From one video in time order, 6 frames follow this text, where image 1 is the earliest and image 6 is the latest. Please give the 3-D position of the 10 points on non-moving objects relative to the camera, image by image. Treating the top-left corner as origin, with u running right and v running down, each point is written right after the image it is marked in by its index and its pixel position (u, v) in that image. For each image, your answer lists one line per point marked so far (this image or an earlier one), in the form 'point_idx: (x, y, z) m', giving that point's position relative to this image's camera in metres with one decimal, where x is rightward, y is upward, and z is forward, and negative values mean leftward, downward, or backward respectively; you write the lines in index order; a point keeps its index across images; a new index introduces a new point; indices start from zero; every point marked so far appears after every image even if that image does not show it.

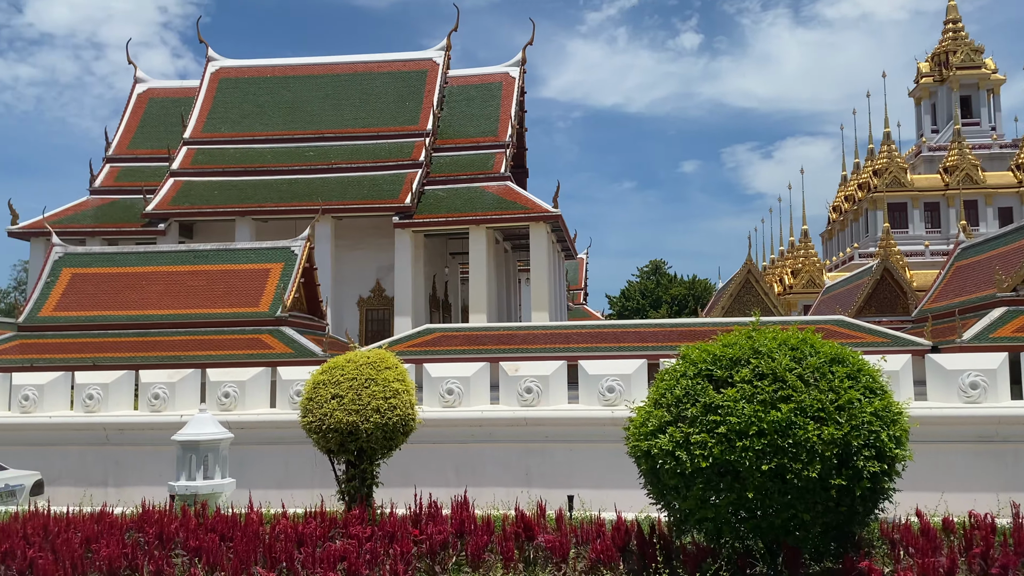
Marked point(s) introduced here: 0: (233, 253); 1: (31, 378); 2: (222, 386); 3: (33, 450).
0: (-5.4, +0.6, +17.7) m
1: (-6.4, -1.2, +12.1) m
2: (-3.7, -1.3, +11.6) m
3: (-6.2, -2.2, +11.9) m
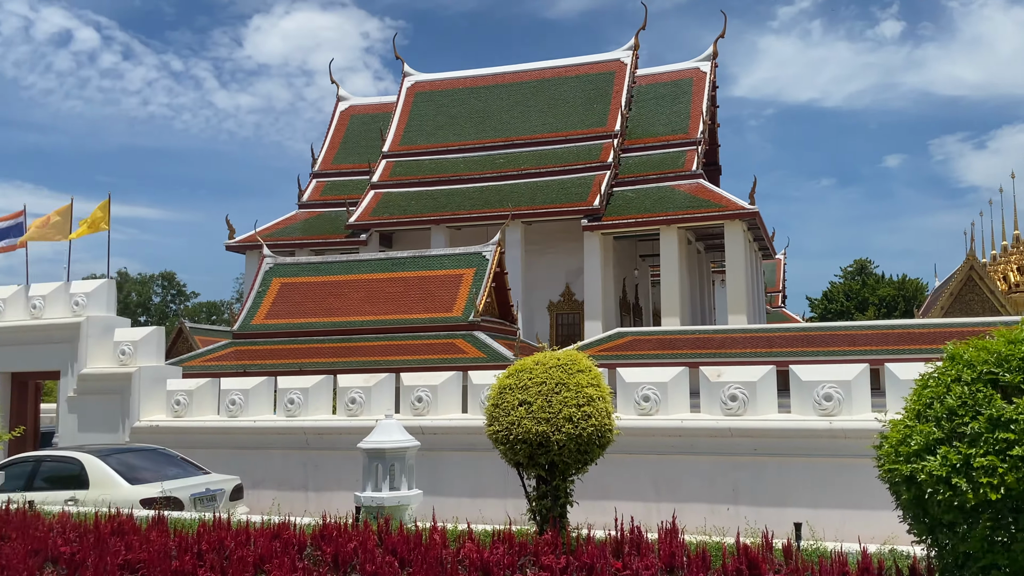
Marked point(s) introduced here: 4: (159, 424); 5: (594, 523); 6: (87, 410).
0: (-1.7, +0.5, +17.9) m
1: (-3.8, -1.3, +12.5) m
2: (-1.2, -1.3, +11.5) m
3: (-3.6, -2.2, +12.3) m
4: (-4.9, -1.9, +12.6) m
5: (+1.0, -2.8, +10.6) m
6: (-6.1, -1.8, +13.1) m
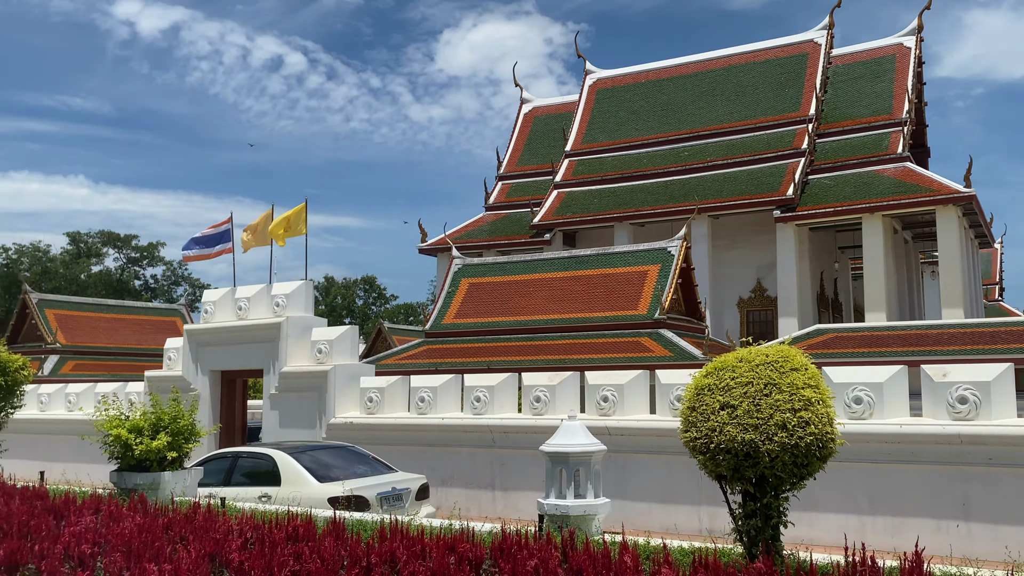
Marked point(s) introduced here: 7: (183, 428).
0: (+1.9, +0.6, +17.4) m
1: (-1.2, -1.3, +12.6) m
2: (+1.1, -1.2, +11.1) m
3: (-1.1, -2.2, +12.3) m
4: (-2.2, -1.9, +12.8) m
5: (+3.1, -2.7, +9.8) m
6: (-3.4, -1.8, +13.6) m
7: (-3.5, -1.5, +9.4) m
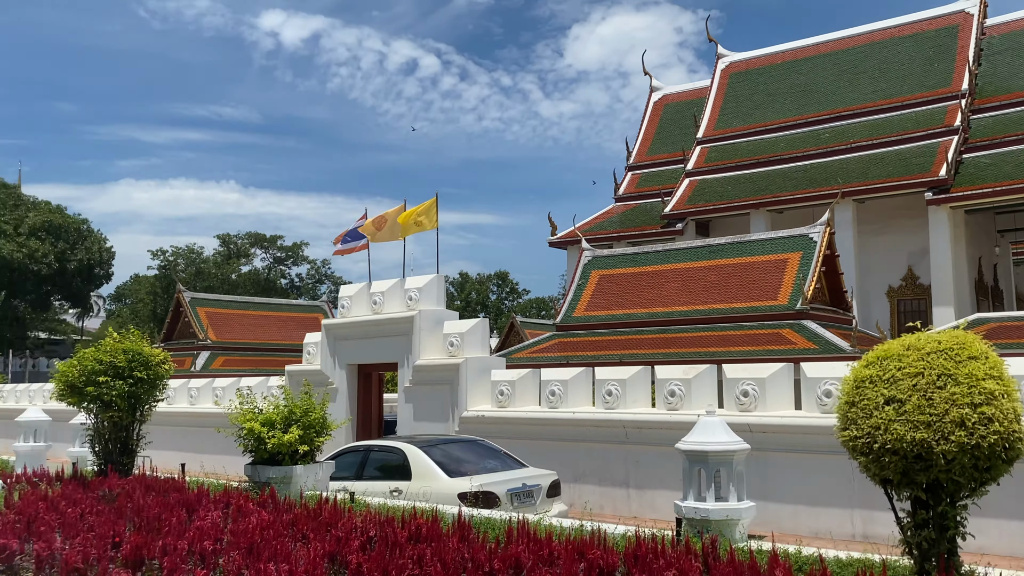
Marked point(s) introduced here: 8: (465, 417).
0: (+4.4, +0.8, +16.6) m
1: (+0.6, -1.2, +12.3) m
2: (+2.7, -1.1, +10.5) m
3: (+0.7, -2.1, +12.1) m
4: (-0.4, -1.8, +12.7) m
5: (+4.5, -2.5, +8.9) m
6: (-1.4, -1.7, +13.6) m
7: (-2.1, -1.4, +9.5) m
8: (-0.7, -1.8, +12.9) m
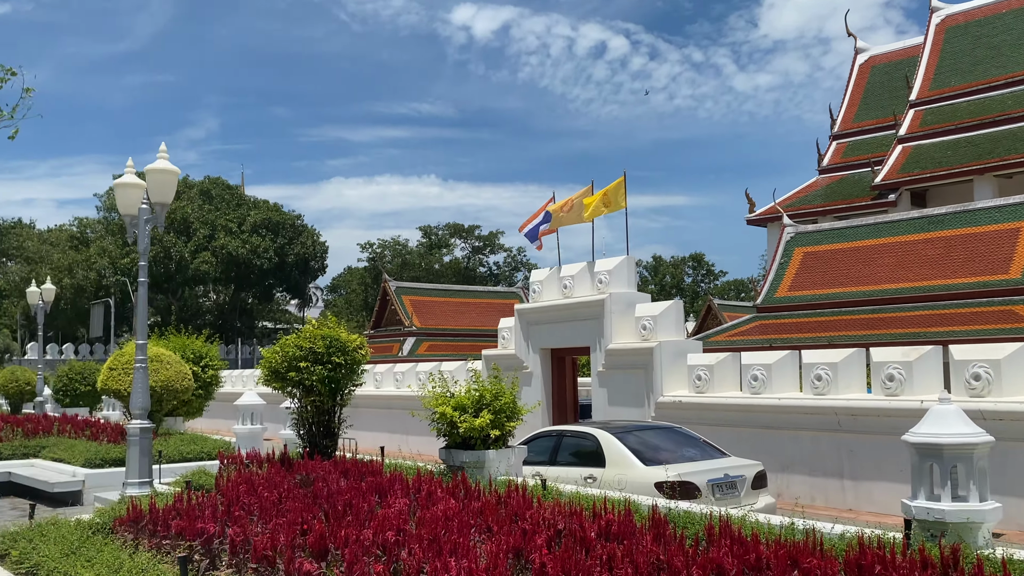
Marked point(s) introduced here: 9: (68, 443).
0: (+7.7, +1.3, +15.0) m
1: (+3.2, -0.9, +11.6) m
2: (+4.8, -0.8, +9.4) m
3: (+3.2, -1.8, +11.4) m
4: (+2.3, -1.5, +12.2) m
5: (+6.3, -2.2, +7.5) m
6: (+1.5, -1.4, +13.3) m
7: (0.0, -1.2, +9.5) m
8: (+2.1, -1.6, +12.5) m
9: (-5.7, -2.0, +11.7) m
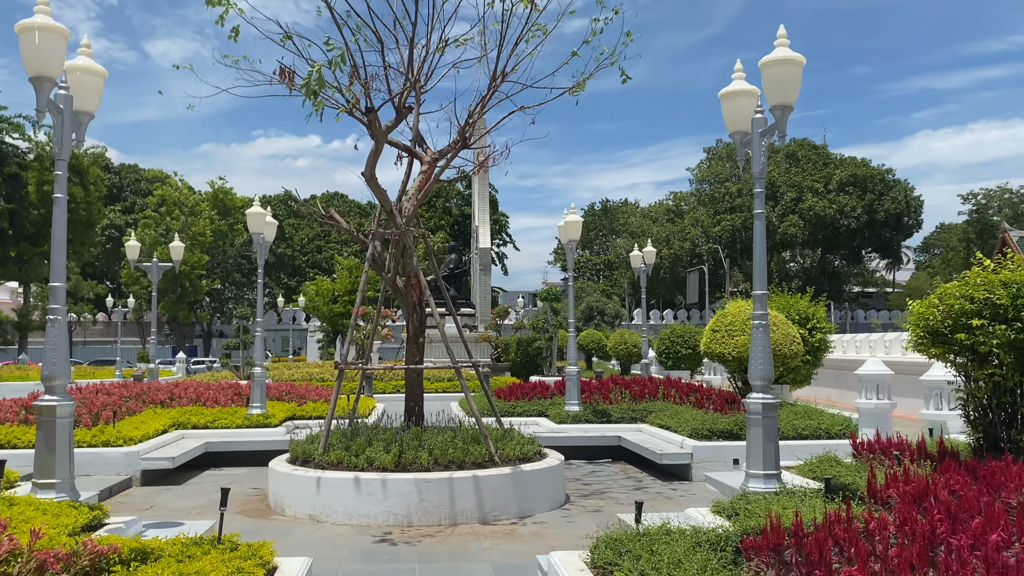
0: (+14.7, +2.2, +5.9) m
1: (+9.1, -0.2, +5.8) m
2: (+9.1, -0.1, +3.1) m
3: (+9.1, -1.1, +5.6) m
4: (+8.8, -0.8, +6.8) m
5: (+9.3, -1.6, +0.7) m
6: (+8.8, -0.7, +8.2) m
7: (+5.3, -0.7, +5.9) m
8: (+8.7, -0.8, +7.2) m
9: (+2.0, -1.5, +11.1) m
